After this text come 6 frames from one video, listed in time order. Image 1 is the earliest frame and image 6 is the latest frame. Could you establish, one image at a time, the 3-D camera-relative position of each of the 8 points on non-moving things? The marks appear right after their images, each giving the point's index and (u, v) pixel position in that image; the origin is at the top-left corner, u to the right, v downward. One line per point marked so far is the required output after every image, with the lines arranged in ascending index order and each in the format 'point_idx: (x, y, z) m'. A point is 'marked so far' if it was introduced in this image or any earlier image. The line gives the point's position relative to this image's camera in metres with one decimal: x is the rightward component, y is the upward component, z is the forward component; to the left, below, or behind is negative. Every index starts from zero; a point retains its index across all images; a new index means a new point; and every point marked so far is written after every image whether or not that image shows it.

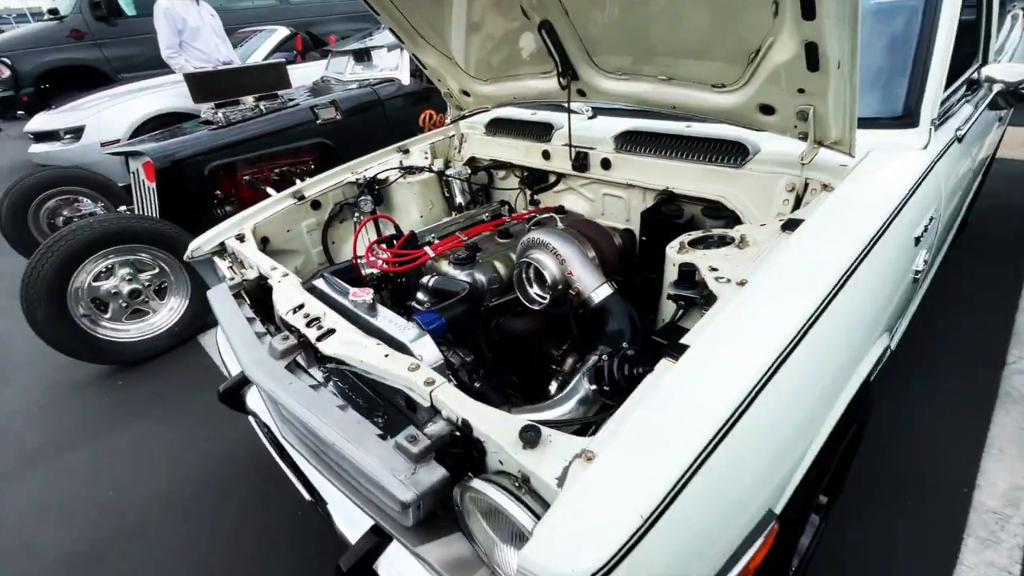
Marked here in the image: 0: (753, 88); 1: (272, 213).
0: (+0.7, +0.6, +1.4) m
1: (-1.0, +0.3, +2.0) m
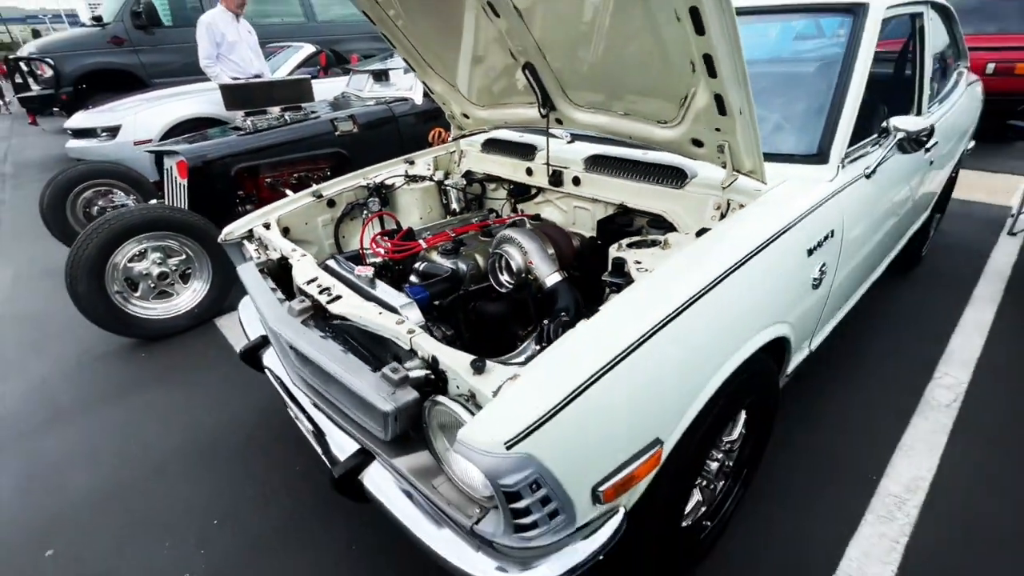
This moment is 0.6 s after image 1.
0: (+0.6, +0.6, +1.7) m
1: (-1.1, +0.4, +2.3) m
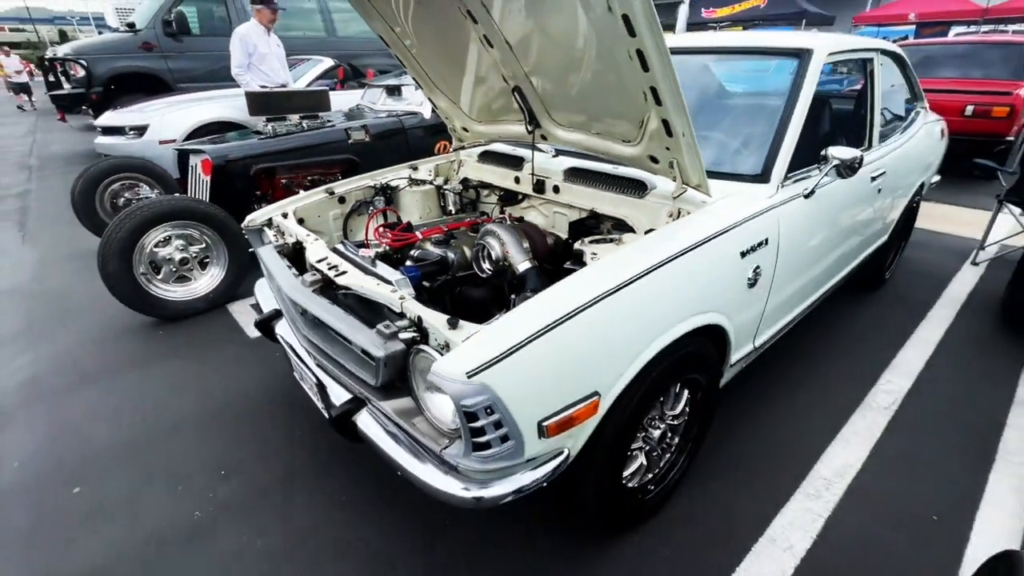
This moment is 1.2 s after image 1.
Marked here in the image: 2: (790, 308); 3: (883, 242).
0: (+0.6, +0.6, +2.0) m
1: (-1.1, +0.5, +2.6) m
2: (+1.6, -0.1, +2.7) m
3: (+2.9, +0.4, +3.7) m
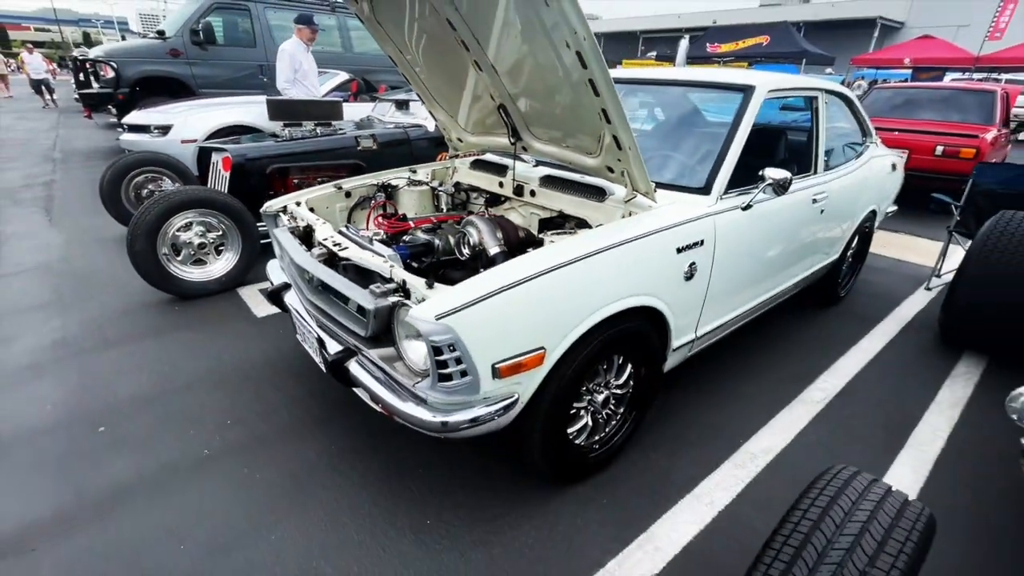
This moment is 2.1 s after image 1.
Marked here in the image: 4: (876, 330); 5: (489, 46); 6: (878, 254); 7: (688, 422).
0: (+0.5, +0.7, +2.4) m
1: (-1.2, +0.6, +3.0) m
2: (+1.4, -0.1, +3.0) m
3: (+2.8, +0.2, +4.1) m
4: (+3.1, -0.4, +4.1) m
5: (-0.1, +1.2, +2.4) m
6: (+4.4, +0.4, +5.7) m
7: (+1.0, -0.8, +2.8) m
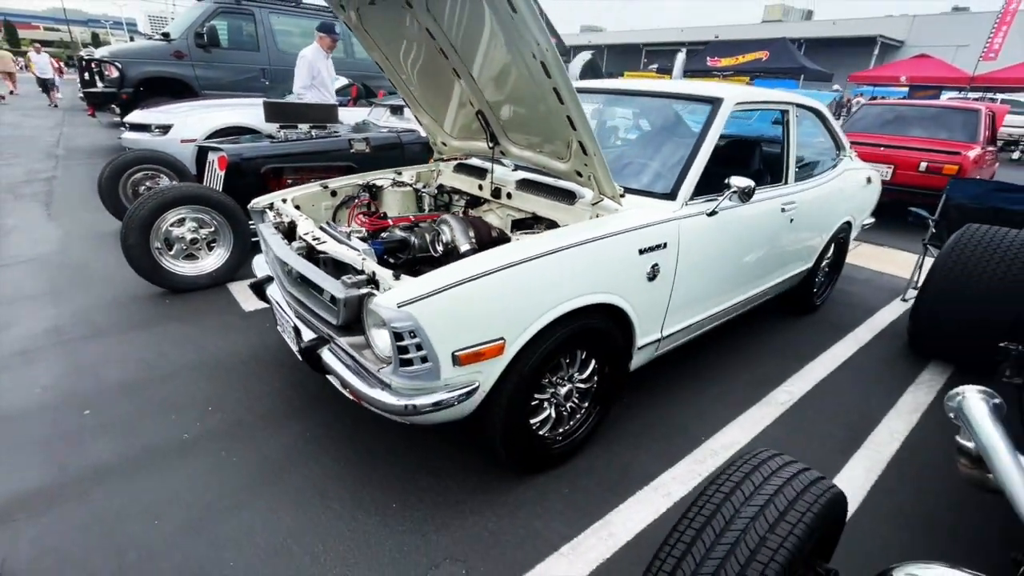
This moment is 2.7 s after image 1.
0: (+0.3, +0.7, +2.6) m
1: (-1.4, +0.6, +3.2) m
2: (+1.3, -0.1, +3.1) m
3: (+2.6, +0.2, +4.2) m
4: (+3.0, -0.4, +4.2) m
5: (-0.2, +1.3, +2.6) m
6: (+4.2, +0.3, +5.8) m
7: (+0.9, -0.8, +2.9) m
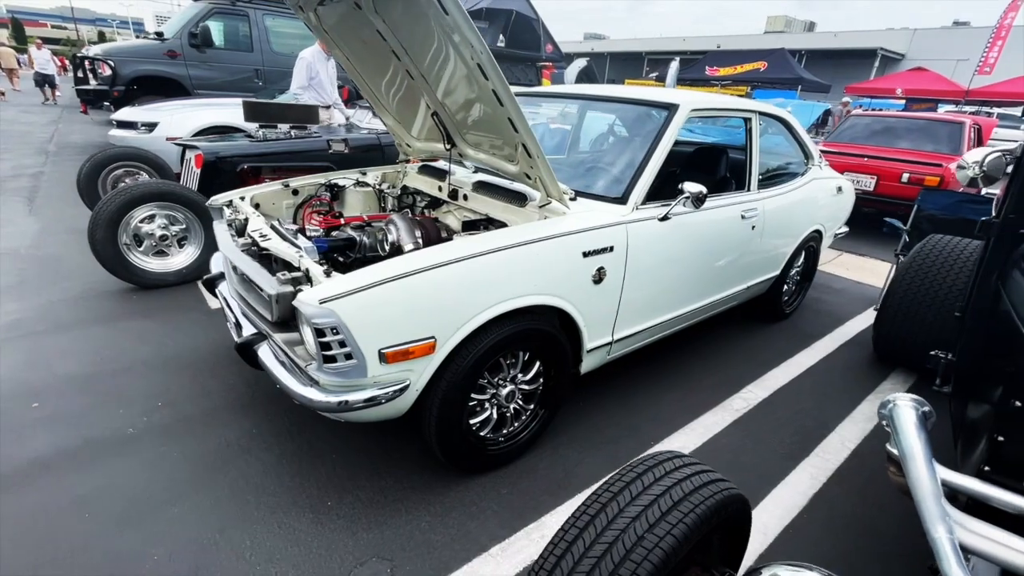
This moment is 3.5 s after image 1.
0: (0.0, +0.7, +2.6) m
1: (-1.7, +0.7, +3.2) m
2: (+1.0, -0.2, +3.2) m
3: (+2.3, +0.1, +4.2) m
4: (+2.7, -0.5, +4.2) m
5: (-0.5, +1.3, +2.6) m
6: (+3.9, +0.2, +5.8) m
7: (+0.6, -0.8, +2.9) m
